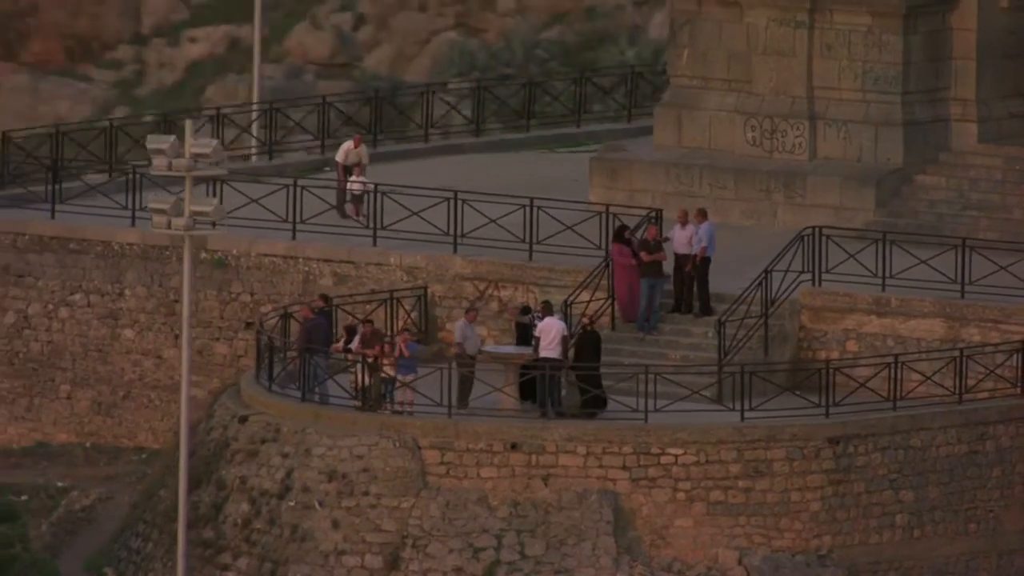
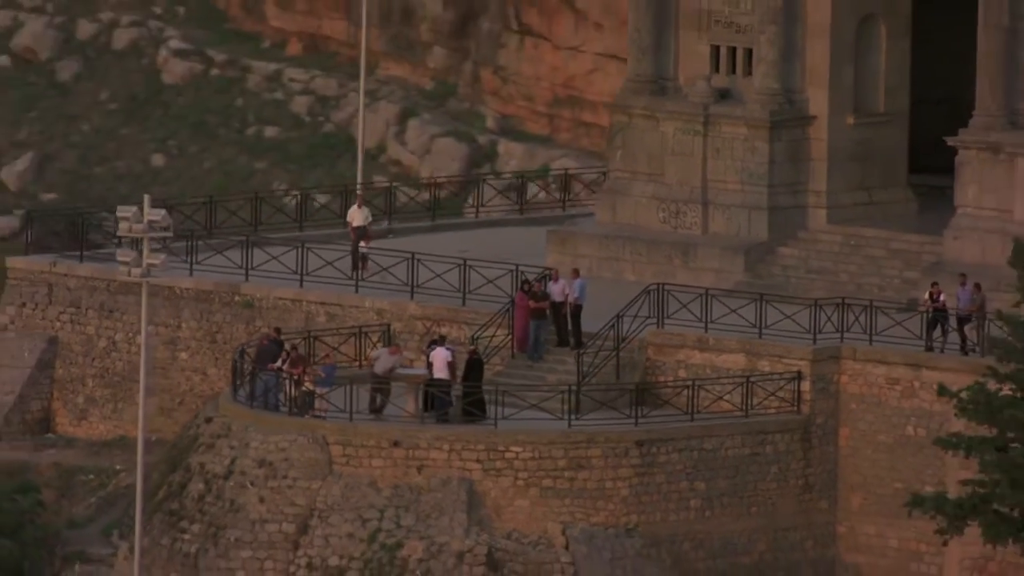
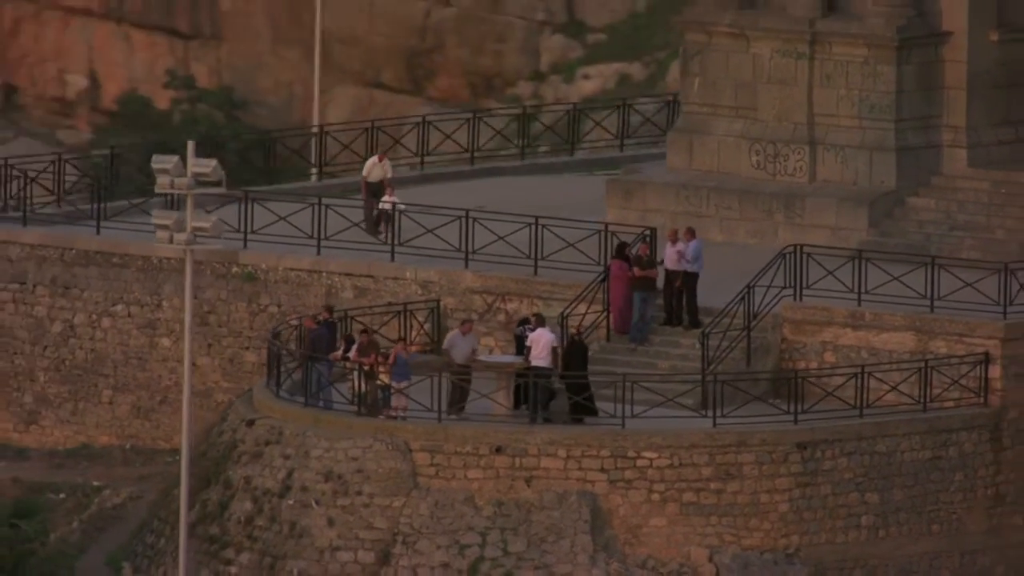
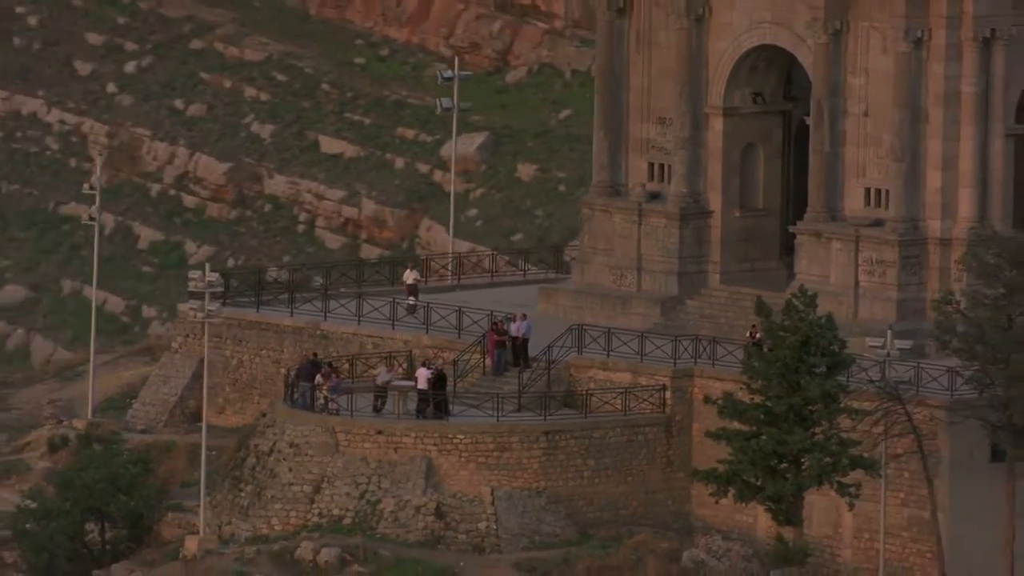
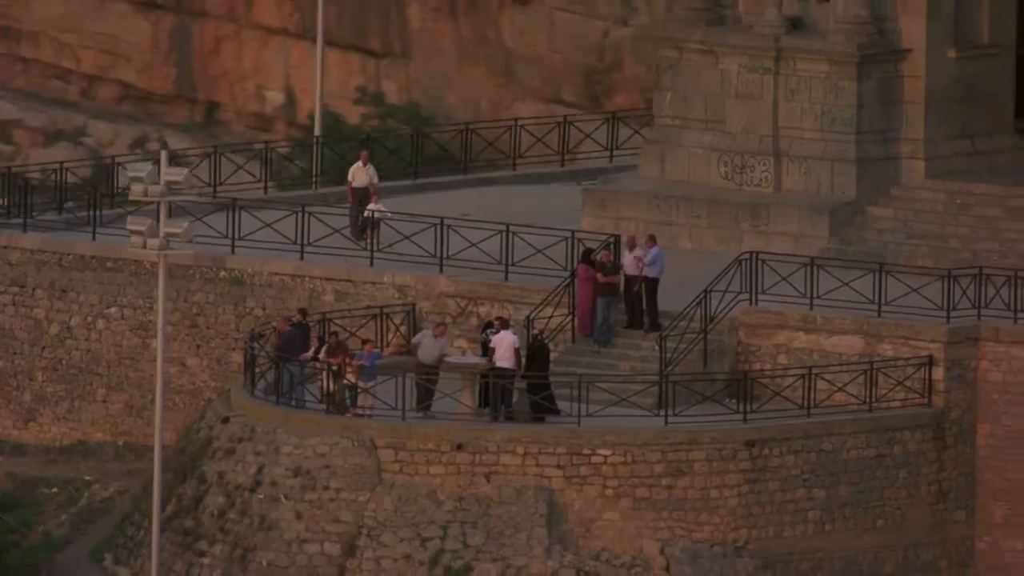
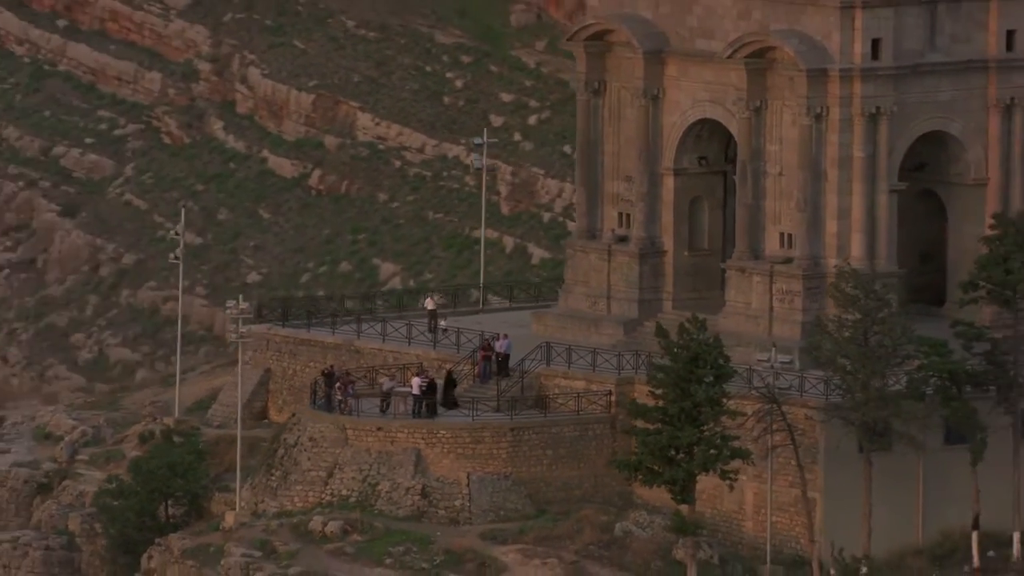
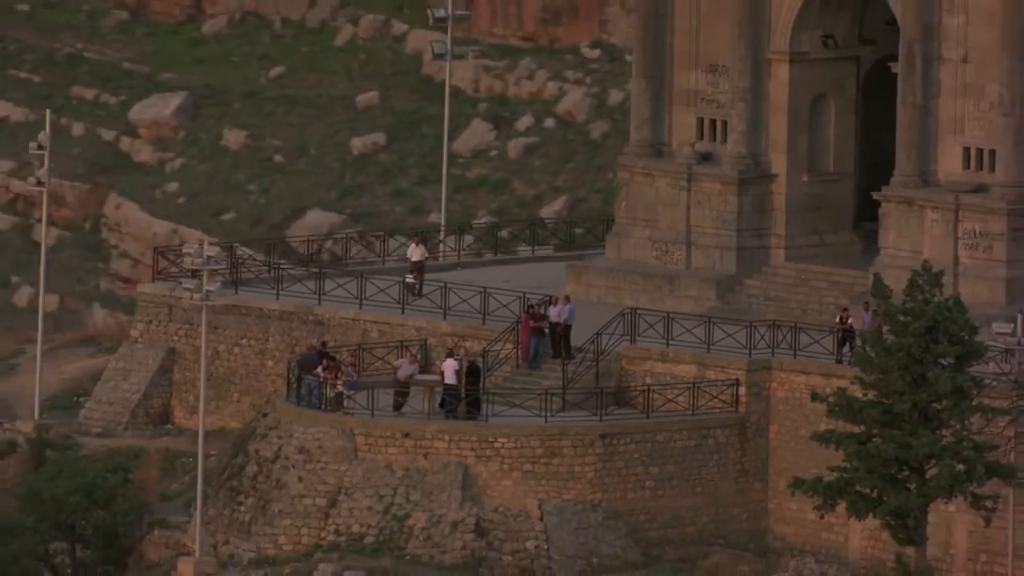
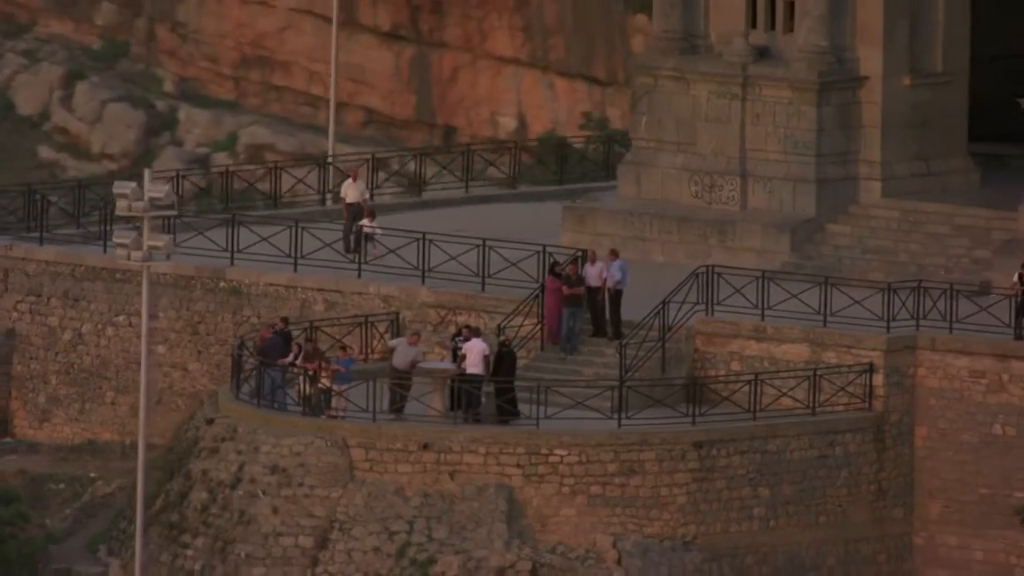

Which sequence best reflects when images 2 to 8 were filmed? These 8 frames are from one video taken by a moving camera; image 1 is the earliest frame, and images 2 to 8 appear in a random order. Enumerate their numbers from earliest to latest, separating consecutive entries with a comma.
3, 5, 8, 2, 7, 4, 6
